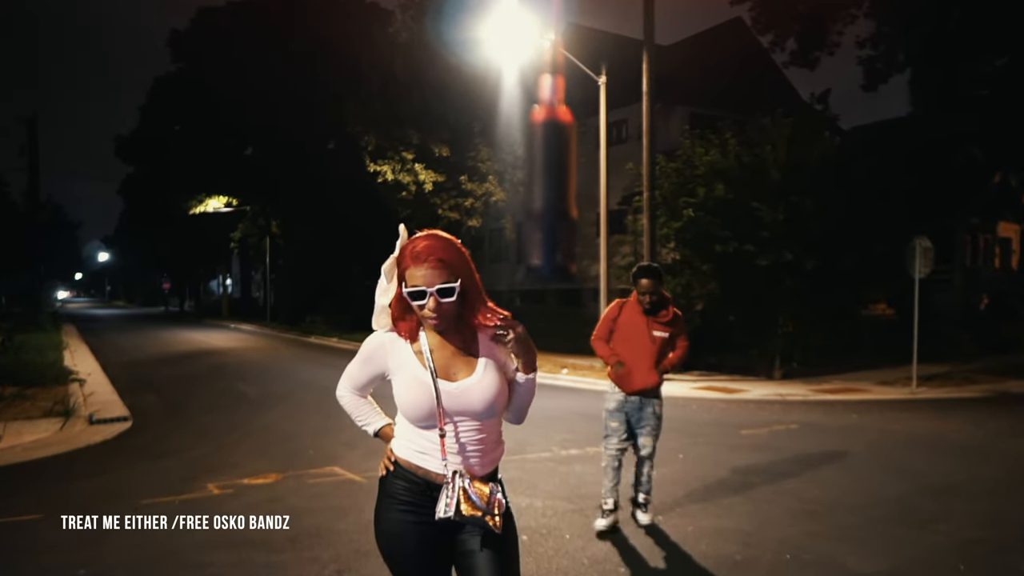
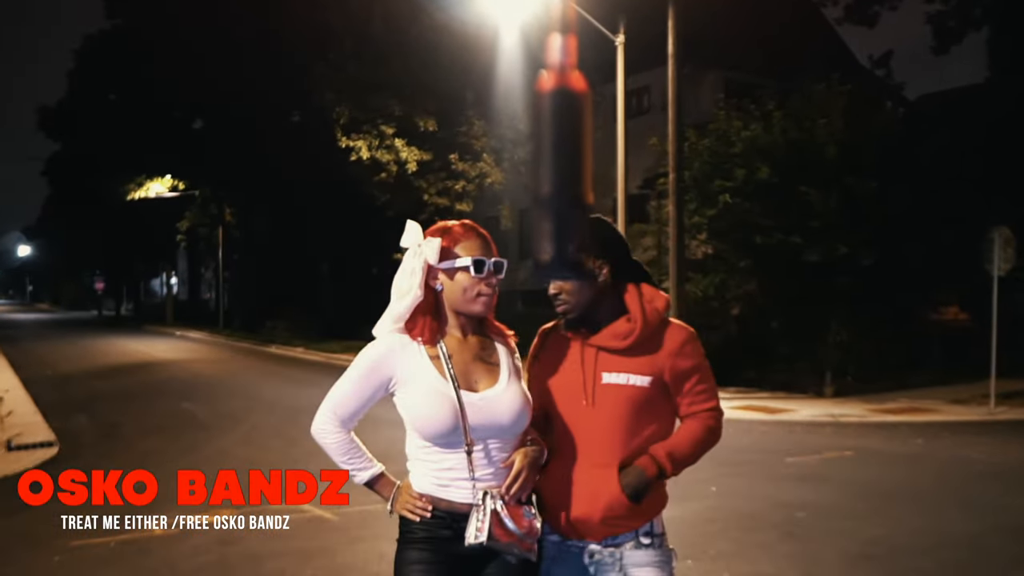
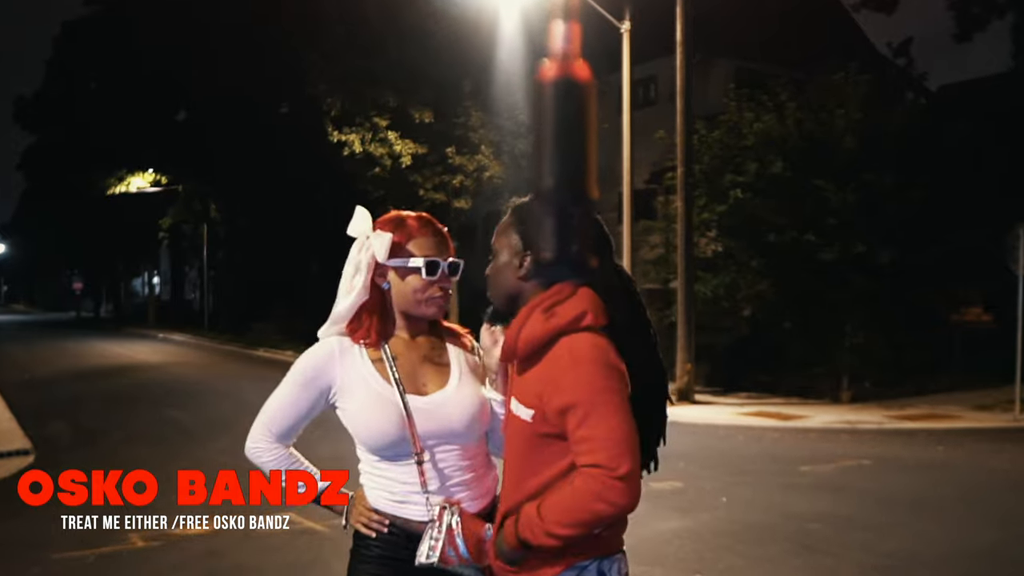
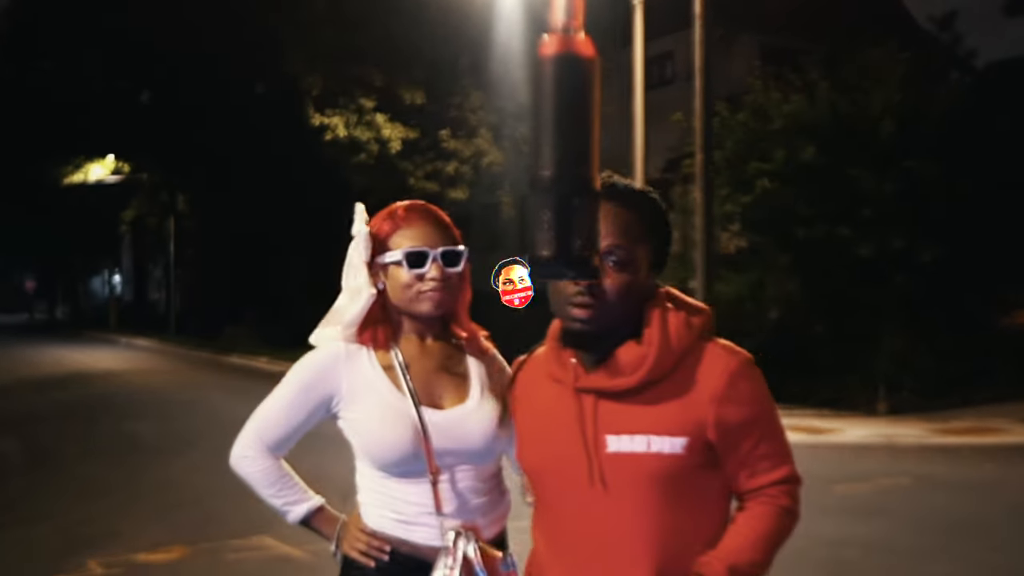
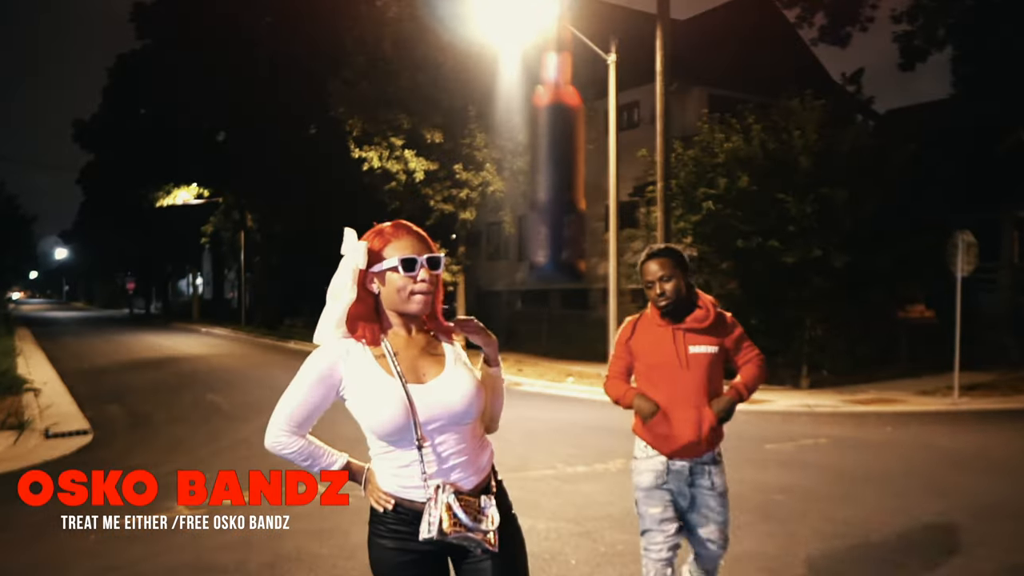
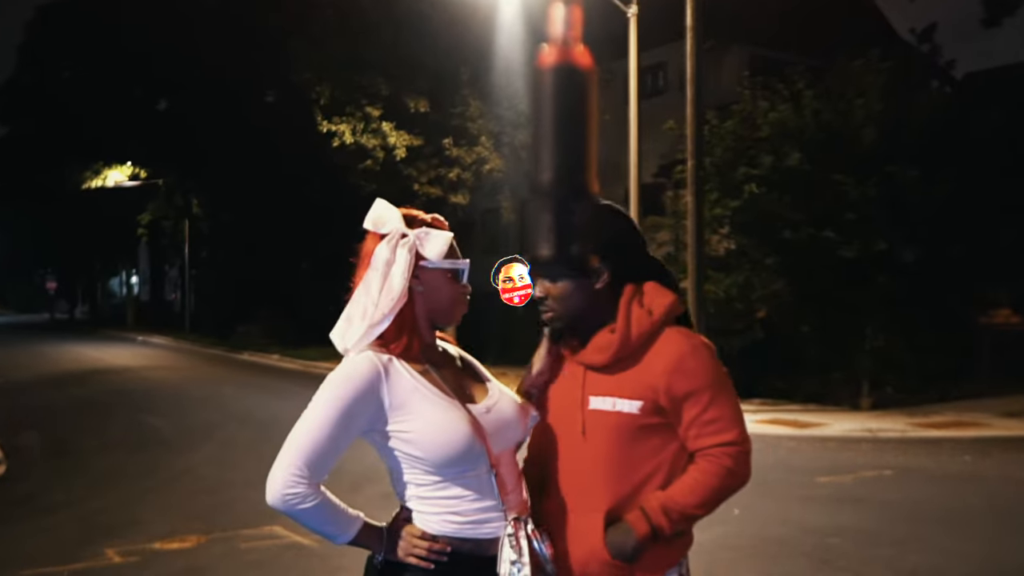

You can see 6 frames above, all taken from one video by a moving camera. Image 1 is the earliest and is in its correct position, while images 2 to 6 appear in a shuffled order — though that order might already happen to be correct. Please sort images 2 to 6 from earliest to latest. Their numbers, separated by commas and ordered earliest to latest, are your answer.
5, 2, 3, 6, 4
